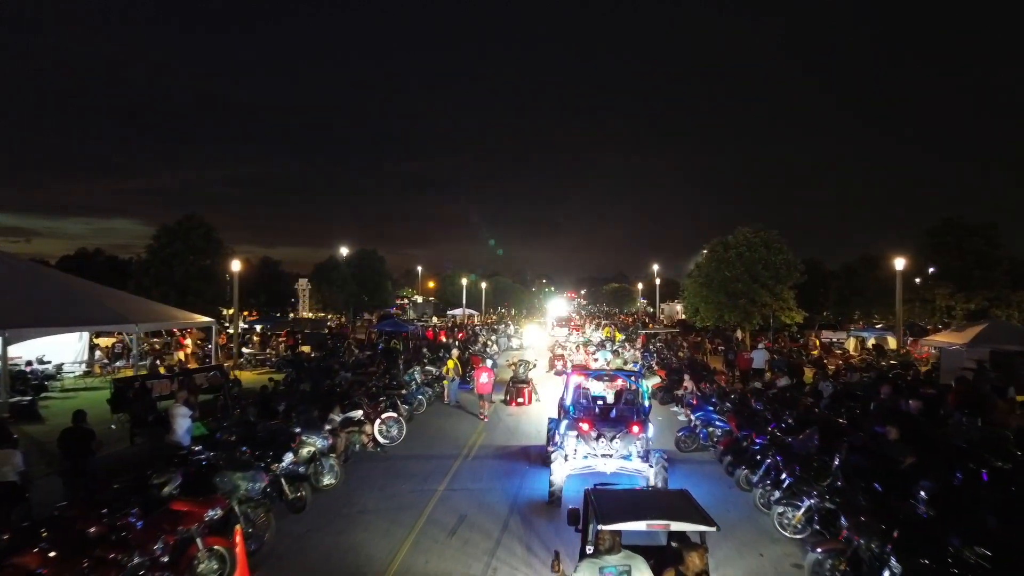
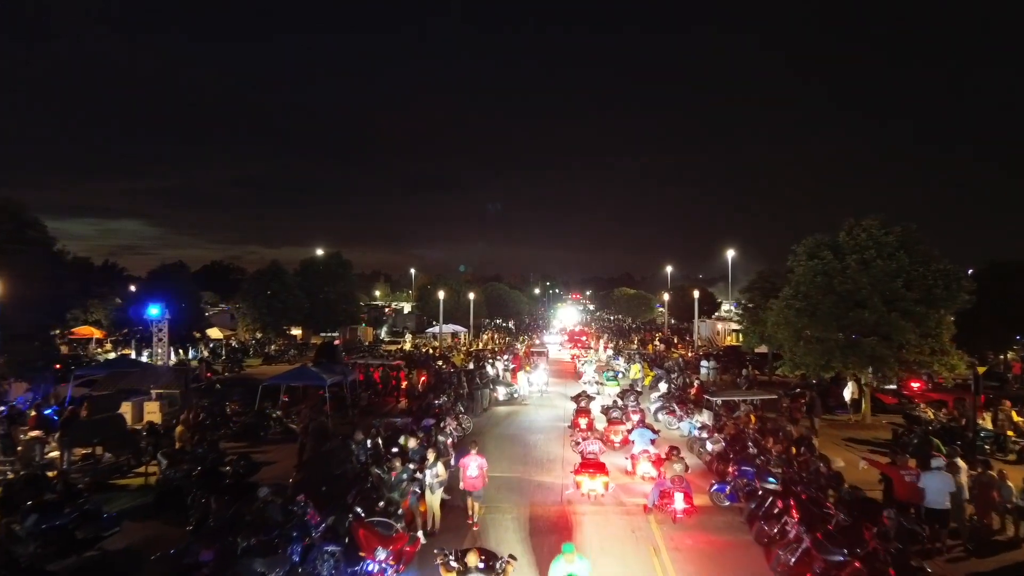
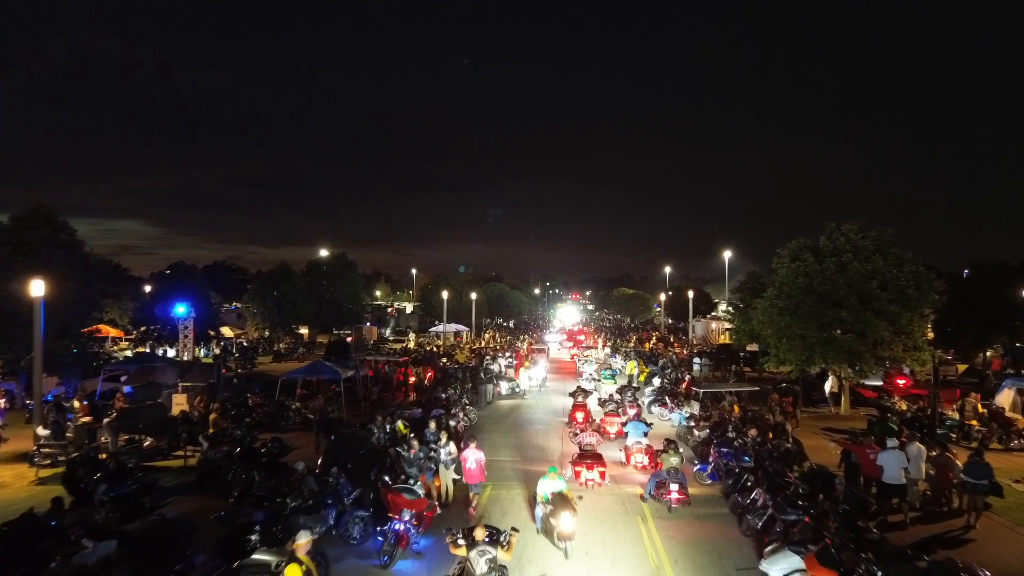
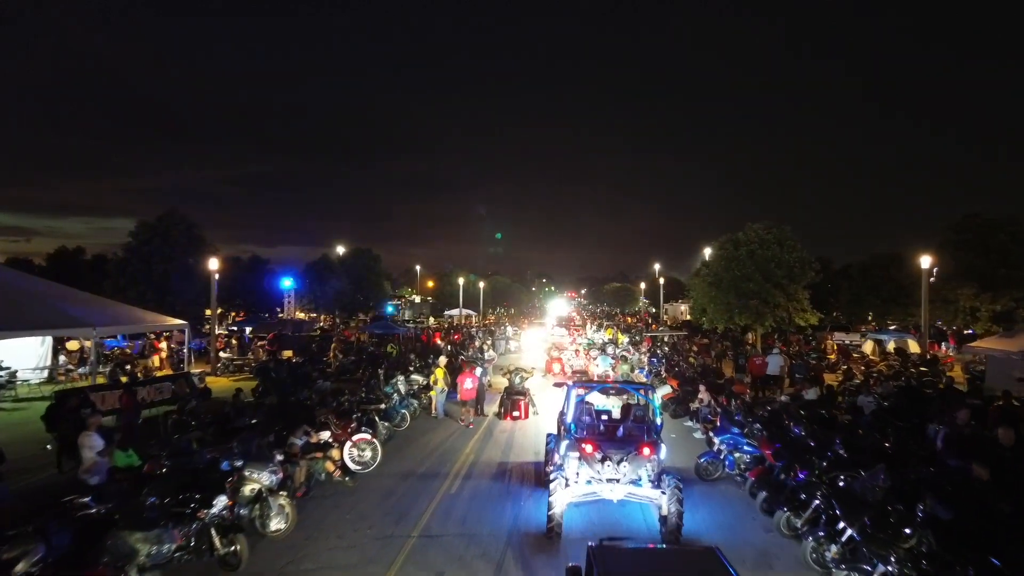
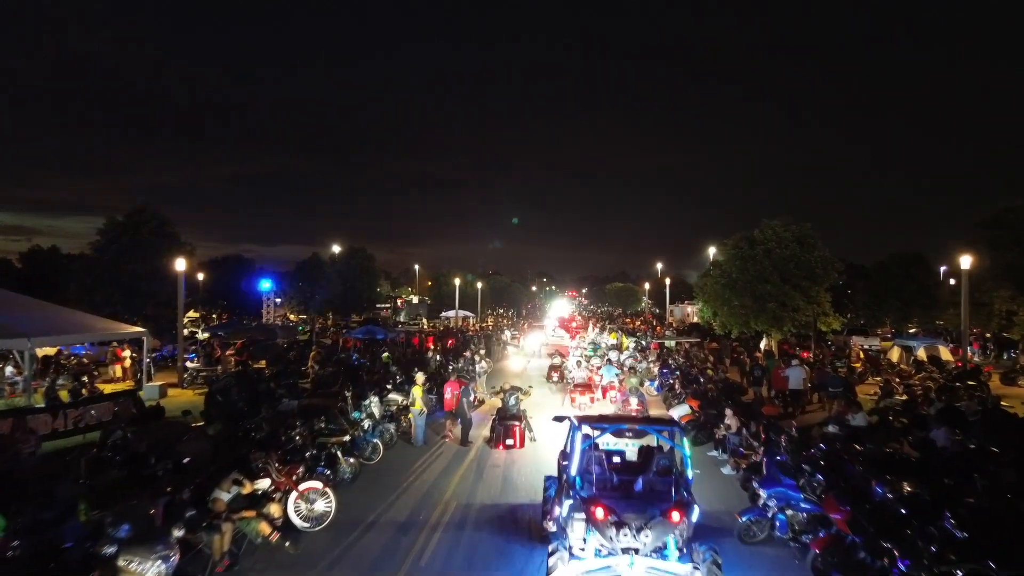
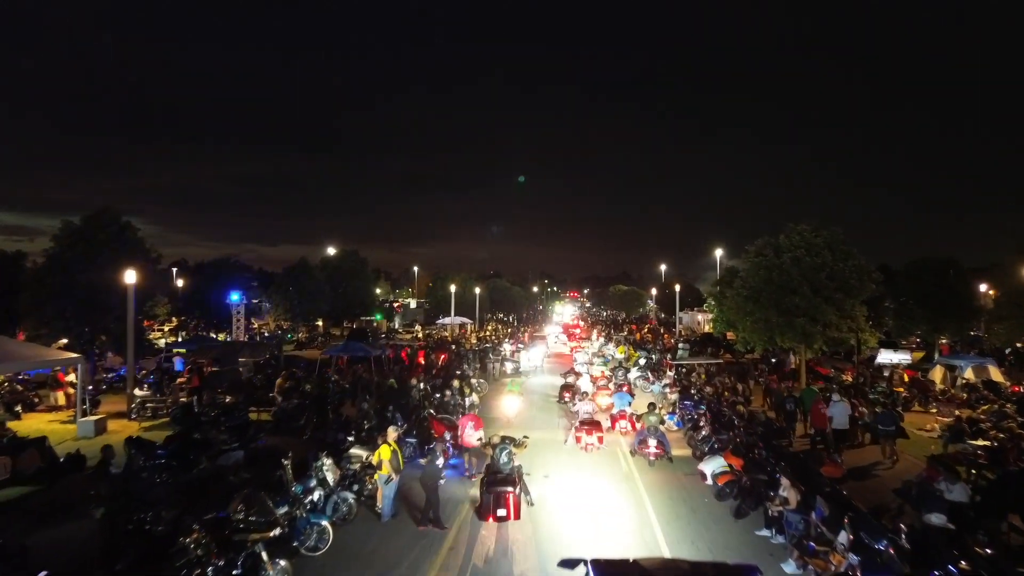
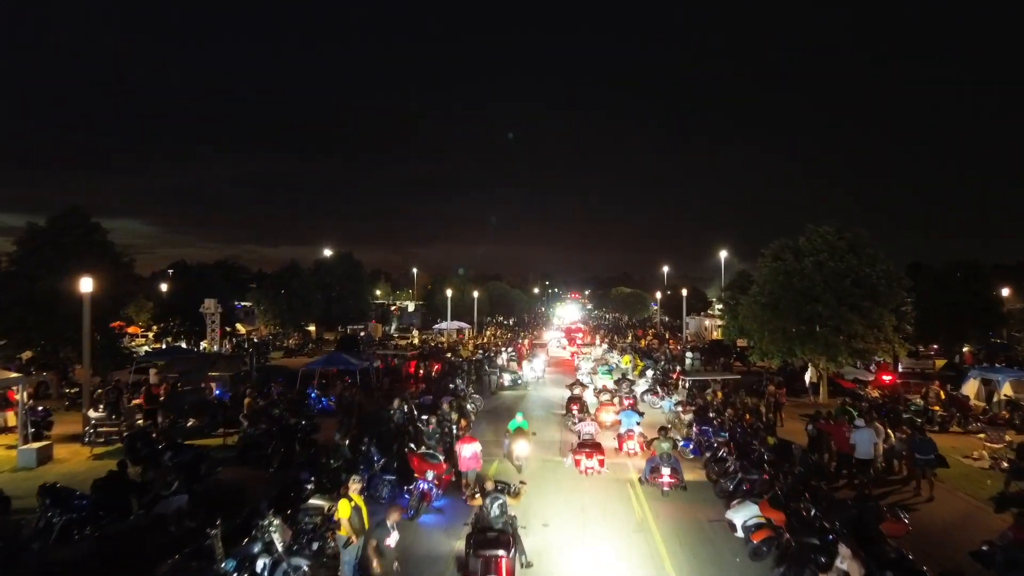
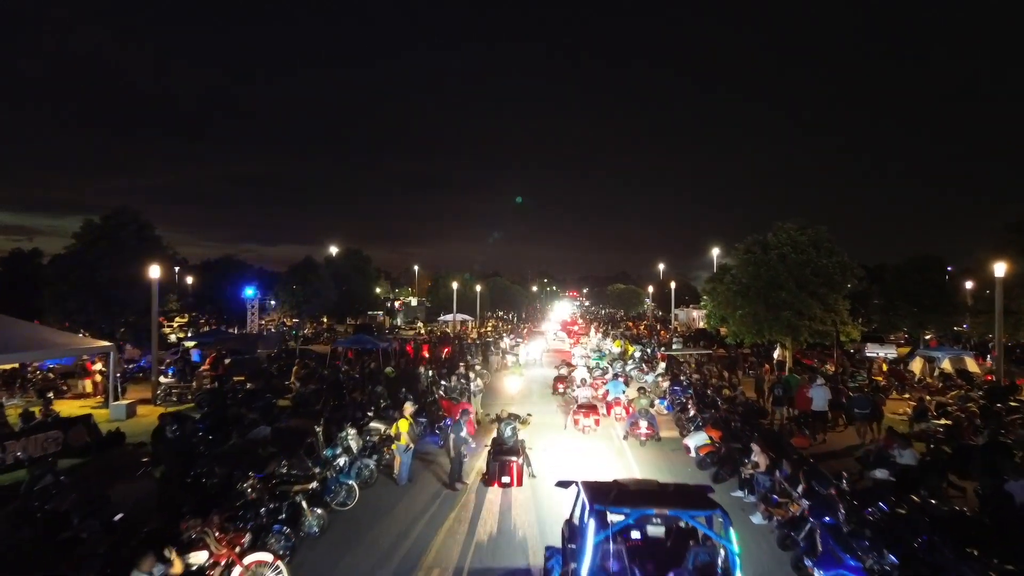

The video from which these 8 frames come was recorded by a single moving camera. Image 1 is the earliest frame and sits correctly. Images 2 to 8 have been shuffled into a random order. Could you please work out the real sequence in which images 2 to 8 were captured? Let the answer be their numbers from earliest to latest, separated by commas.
4, 5, 8, 6, 7, 3, 2
